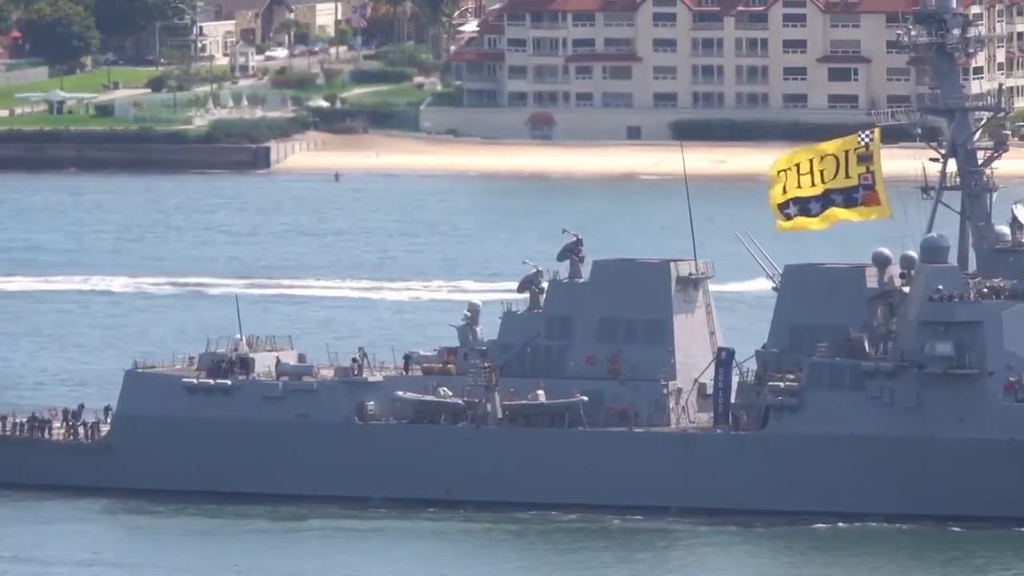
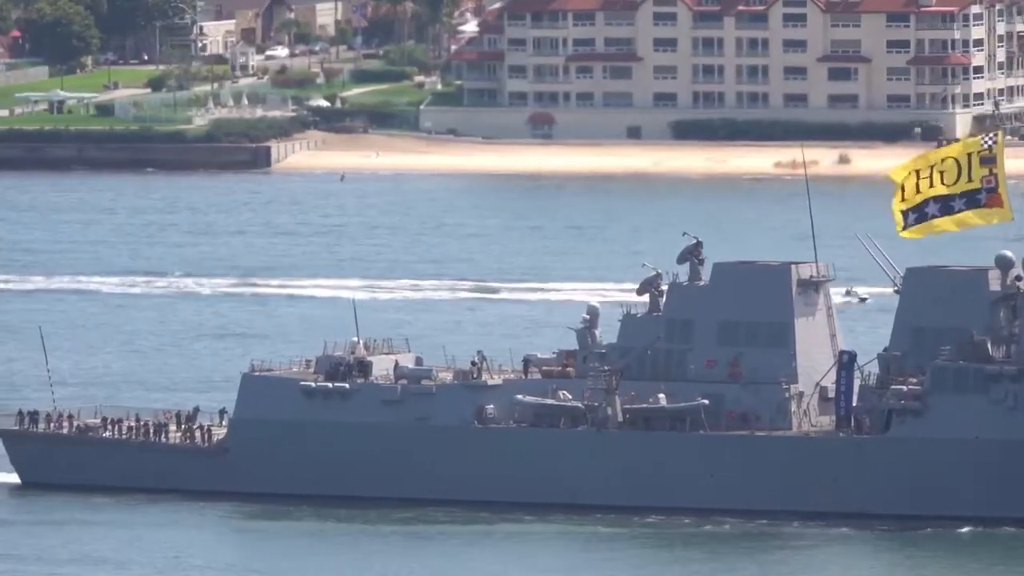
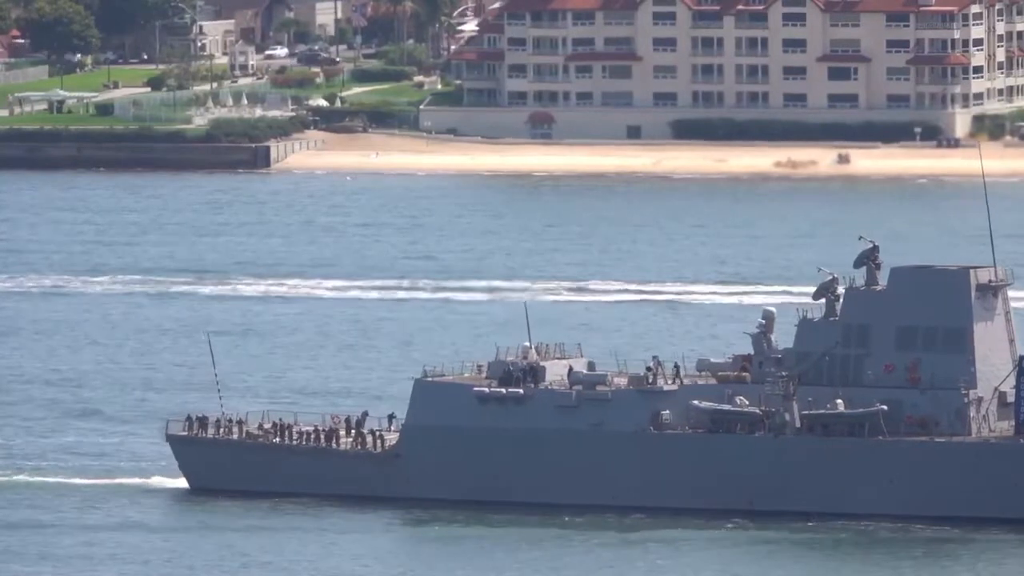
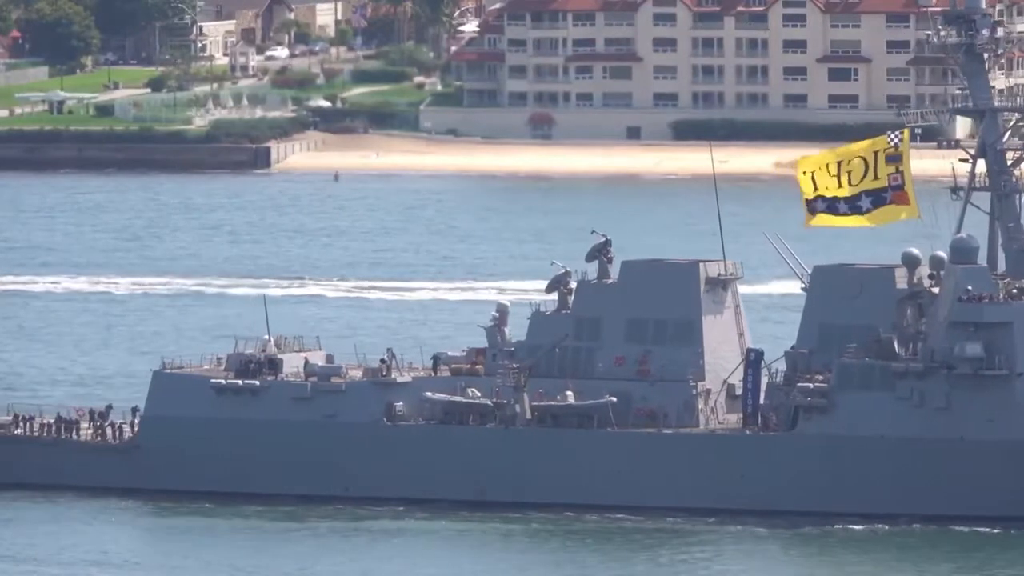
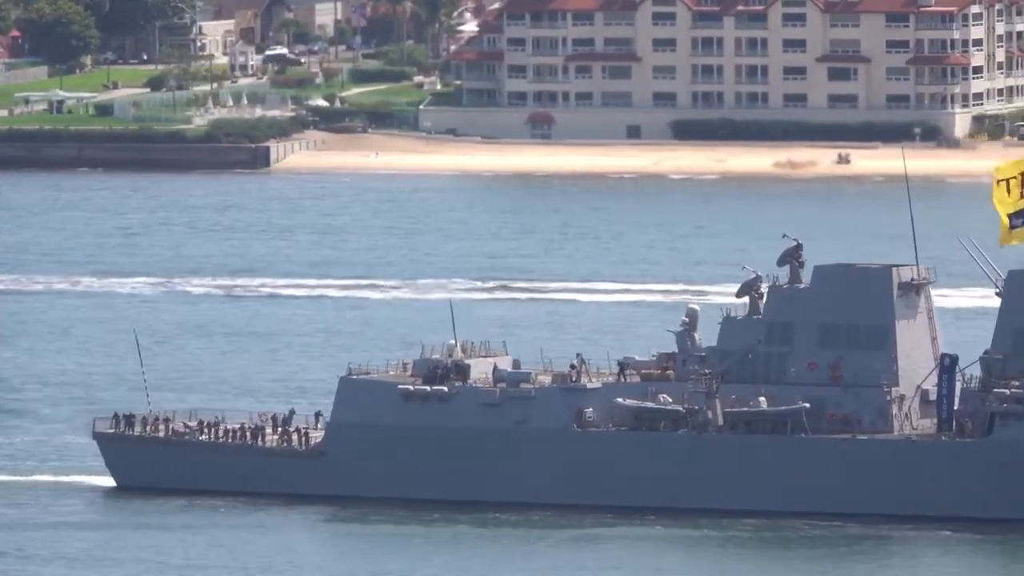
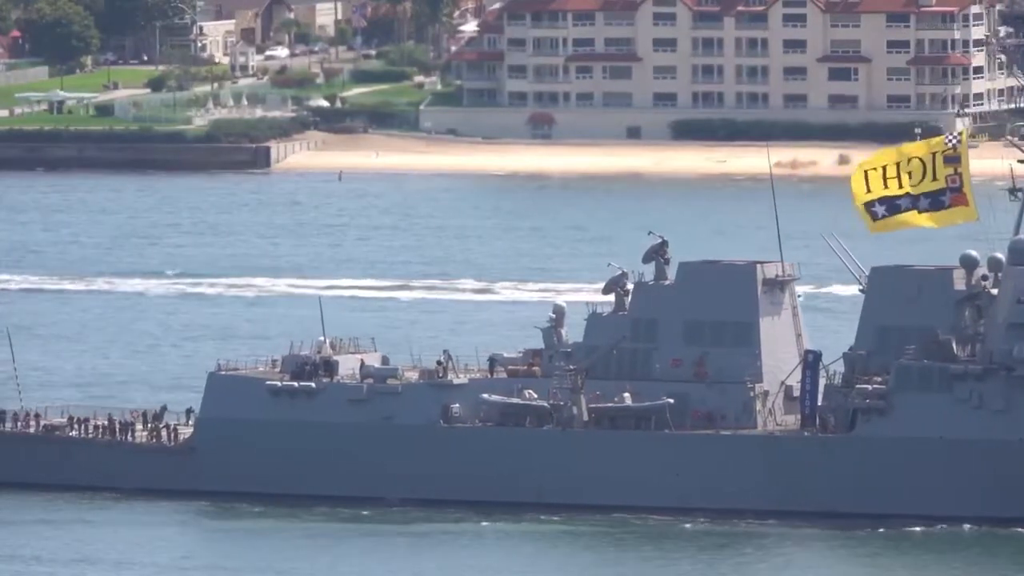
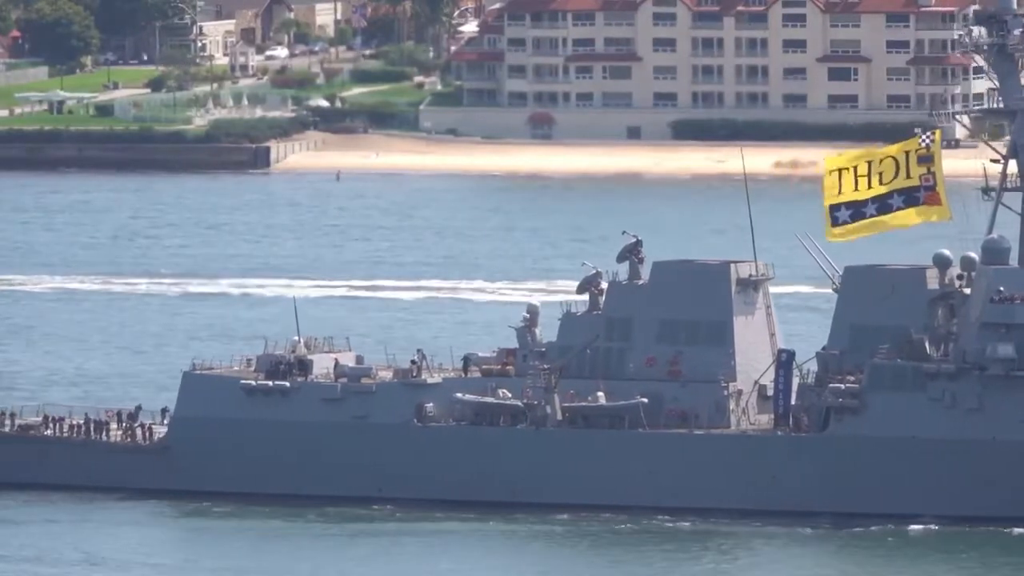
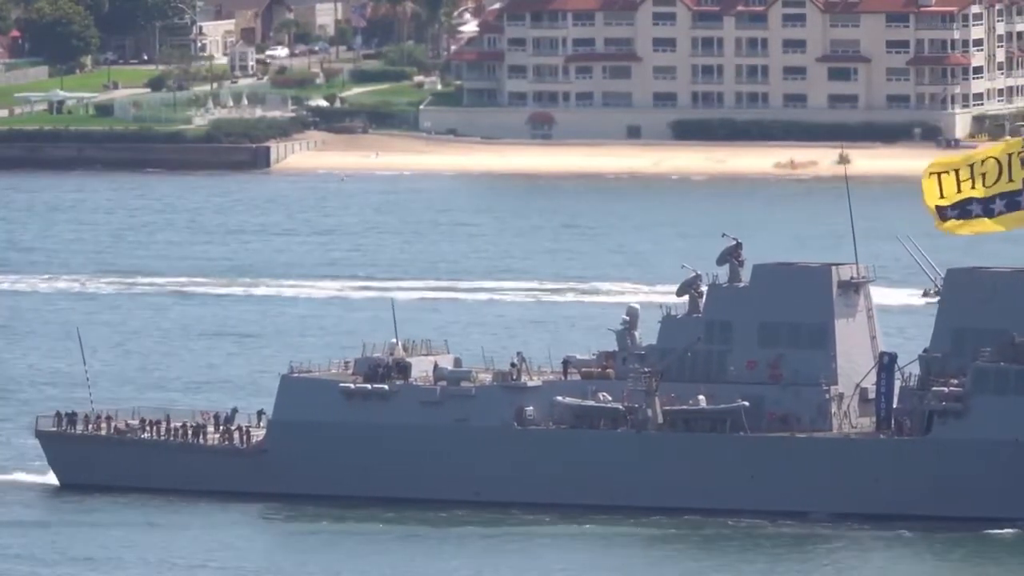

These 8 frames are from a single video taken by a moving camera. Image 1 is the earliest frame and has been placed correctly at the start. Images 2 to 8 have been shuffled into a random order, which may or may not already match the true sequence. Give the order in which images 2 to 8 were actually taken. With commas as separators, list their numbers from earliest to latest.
4, 7, 6, 2, 8, 5, 3
